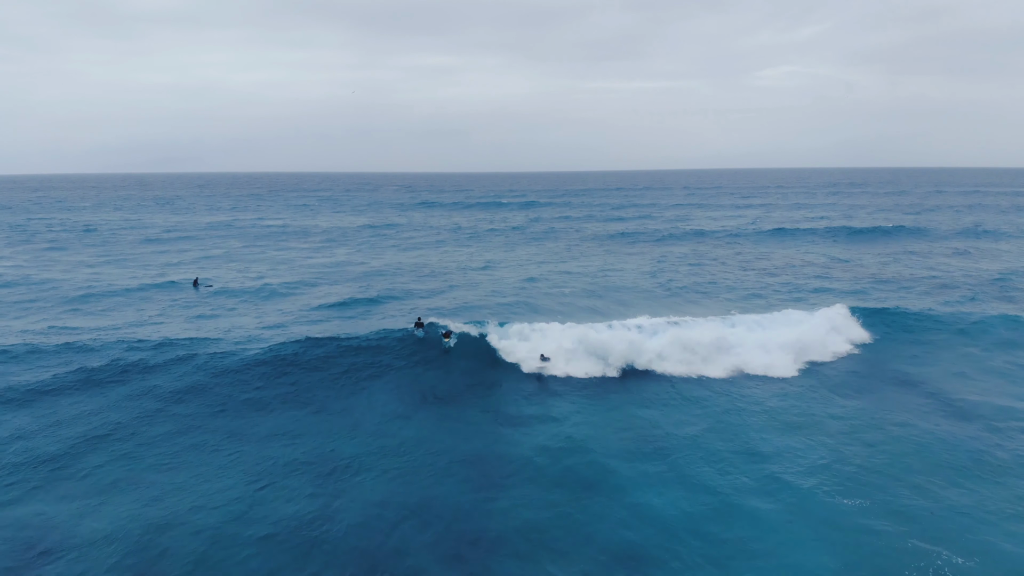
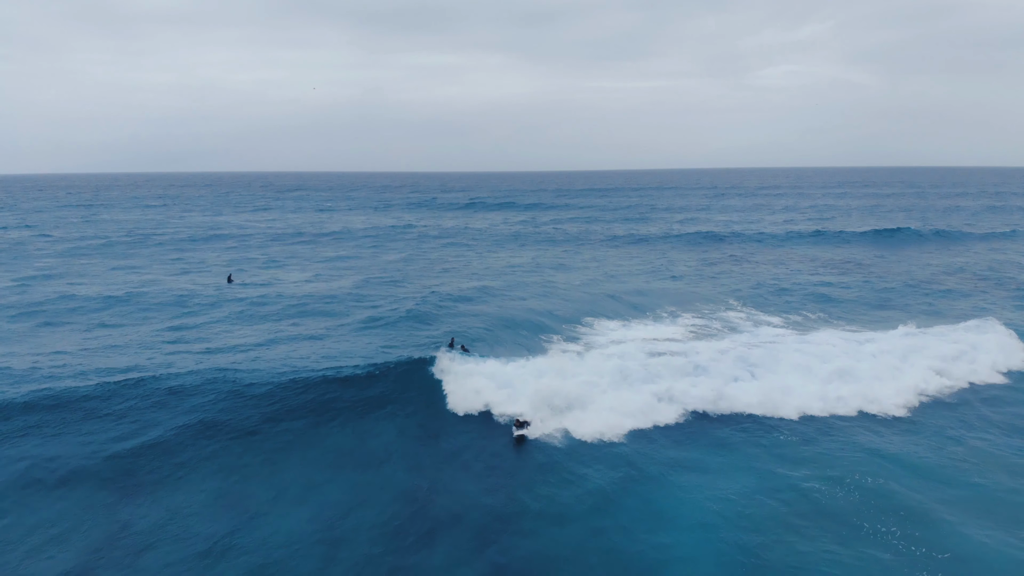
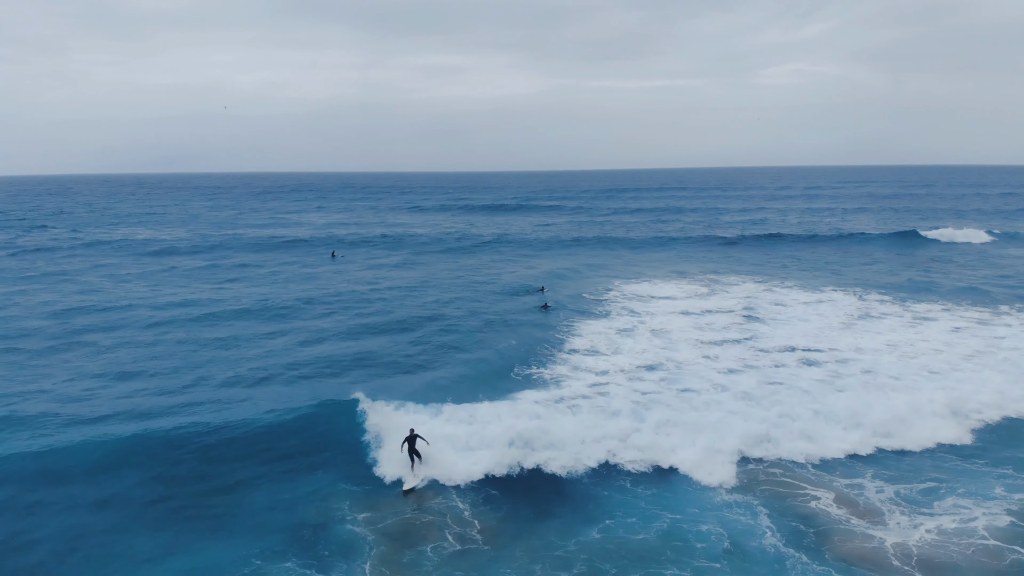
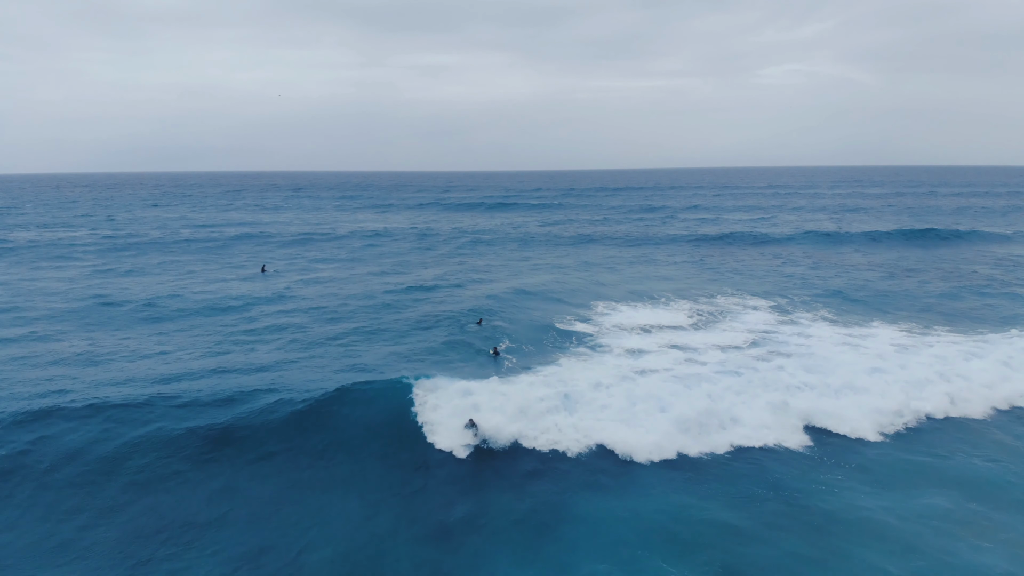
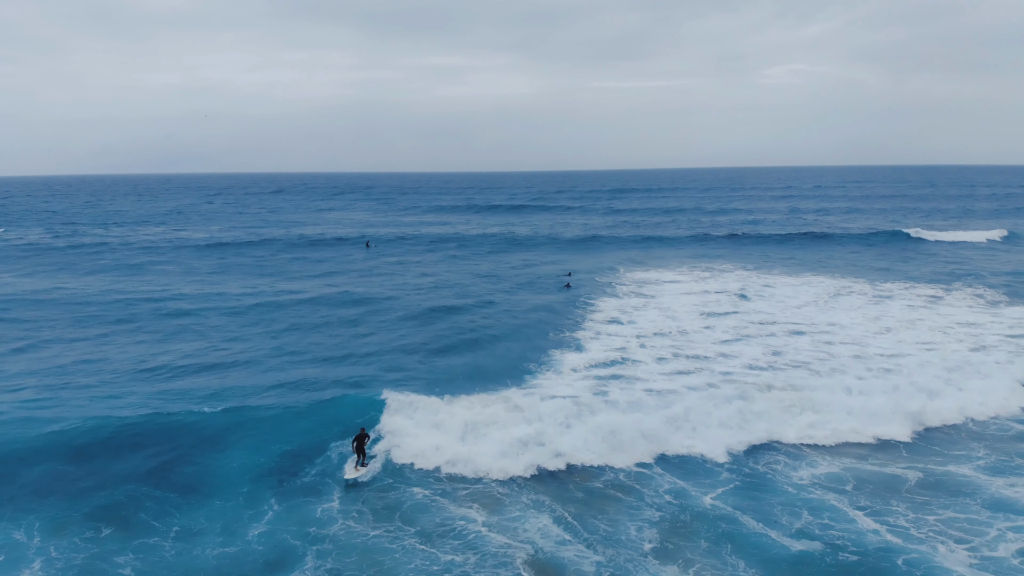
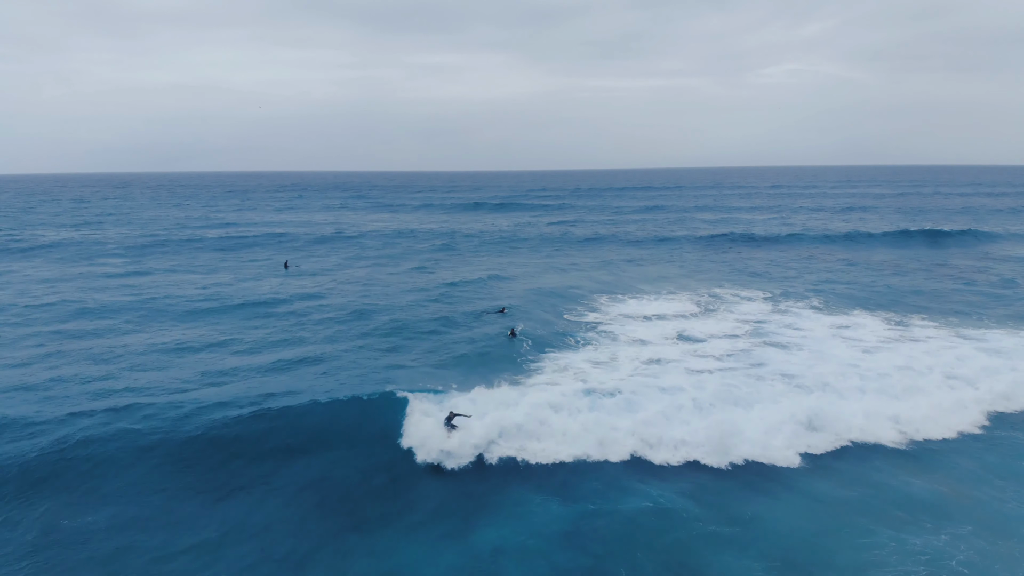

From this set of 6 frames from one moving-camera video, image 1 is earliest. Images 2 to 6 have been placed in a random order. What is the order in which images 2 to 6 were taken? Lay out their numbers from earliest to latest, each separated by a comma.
2, 4, 6, 3, 5
